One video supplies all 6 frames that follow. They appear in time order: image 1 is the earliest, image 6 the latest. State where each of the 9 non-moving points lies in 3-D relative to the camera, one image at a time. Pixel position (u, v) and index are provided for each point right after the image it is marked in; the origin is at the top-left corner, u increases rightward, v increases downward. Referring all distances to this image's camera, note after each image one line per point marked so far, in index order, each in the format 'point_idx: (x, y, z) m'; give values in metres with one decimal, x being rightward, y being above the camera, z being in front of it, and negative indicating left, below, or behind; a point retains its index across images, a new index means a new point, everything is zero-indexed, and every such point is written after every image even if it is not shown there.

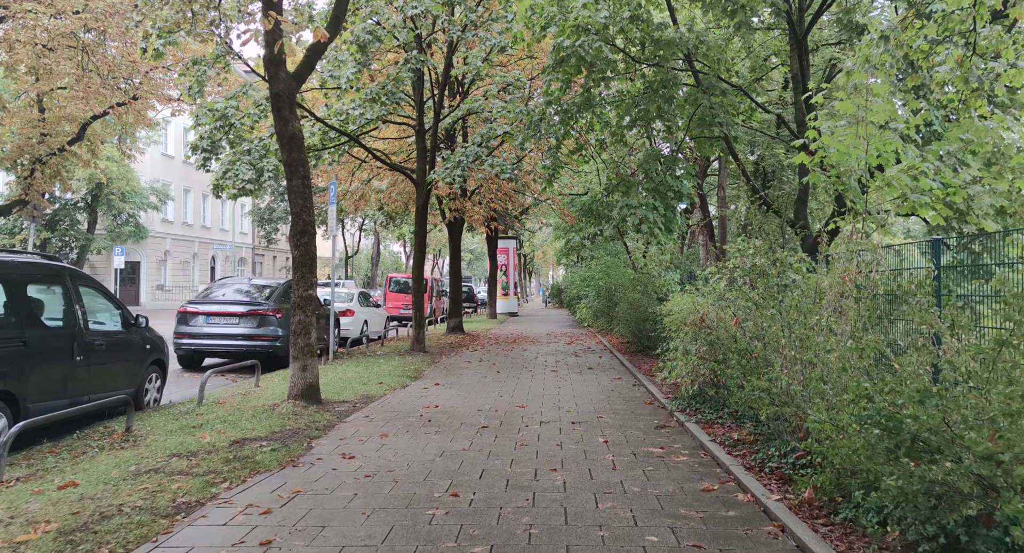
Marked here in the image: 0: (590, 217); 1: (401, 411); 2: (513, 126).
0: (+1.9, +1.4, +17.8) m
1: (-1.1, -1.4, +7.9) m
2: (0.0, +2.9, +14.8) m
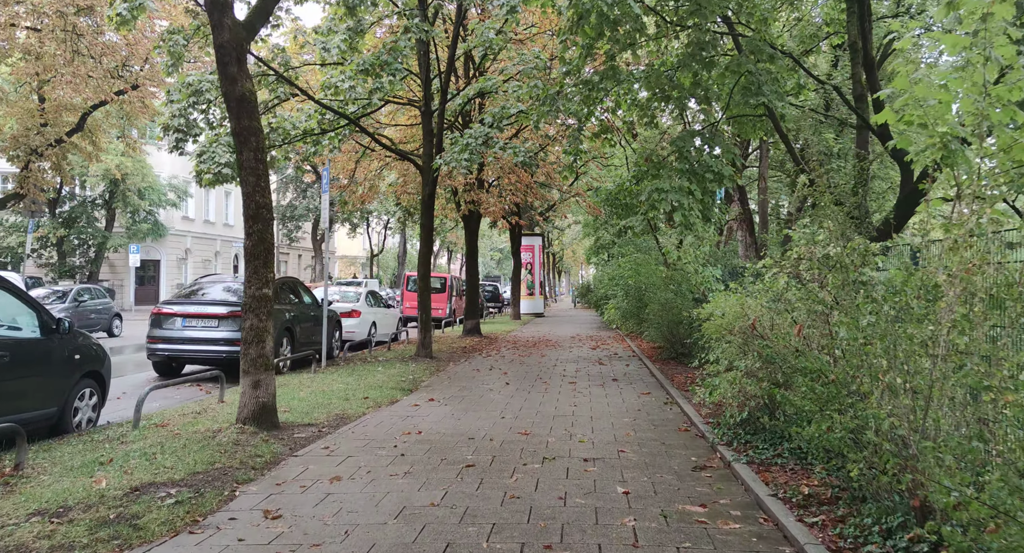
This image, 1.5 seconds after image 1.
0: (+2.3, +1.5, +16.1) m
1: (-1.1, -1.4, +6.4) m
2: (+0.3, +3.0, +13.2) m
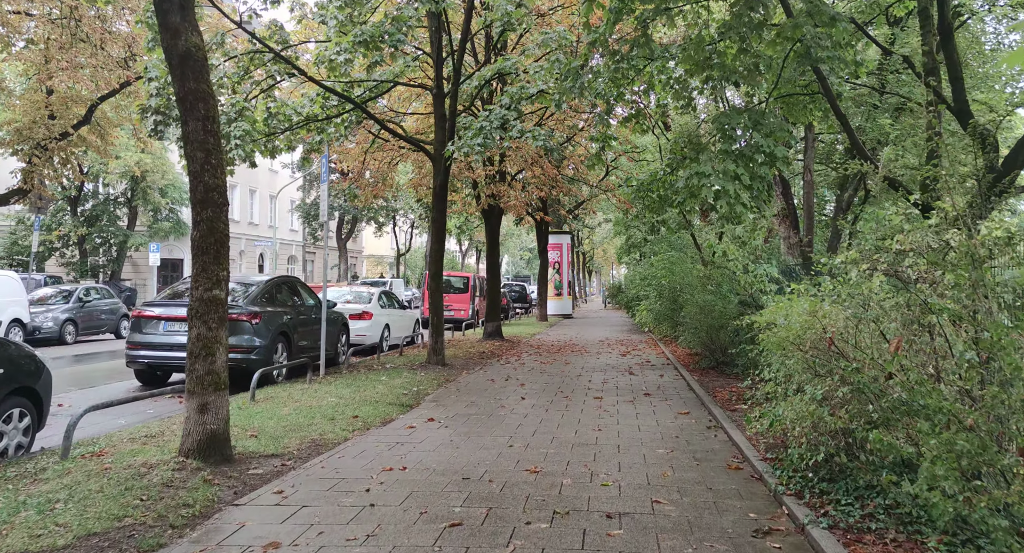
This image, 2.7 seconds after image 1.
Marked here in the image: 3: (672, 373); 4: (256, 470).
0: (+2.7, +1.5, +14.7) m
1: (-1.1, -1.4, +5.1) m
2: (+0.6, +3.0, +11.8) m
3: (+2.6, -1.6, +12.1) m
4: (-1.8, -1.4, +5.3) m
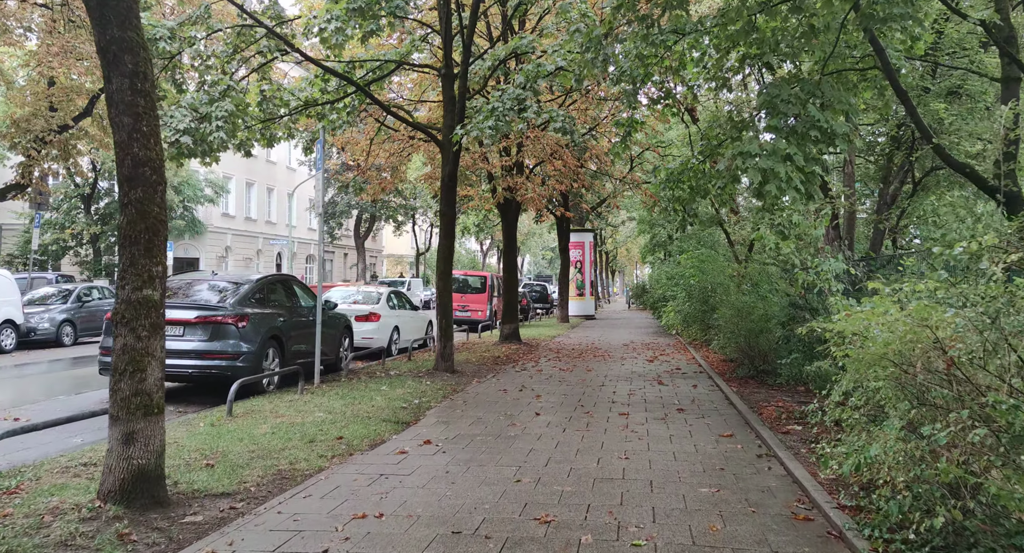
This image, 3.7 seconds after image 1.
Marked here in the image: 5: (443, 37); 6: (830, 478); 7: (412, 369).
0: (+3.0, +1.5, +13.5) m
1: (-1.1, -1.4, +4.0) m
2: (+0.9, +3.0, +10.7) m
3: (+2.8, -1.5, +10.9) m
4: (-1.8, -1.3, +4.2) m
5: (-1.0, +3.5, +11.2) m
6: (+2.1, -1.3, +4.9) m
7: (-1.6, -1.5, +11.9) m
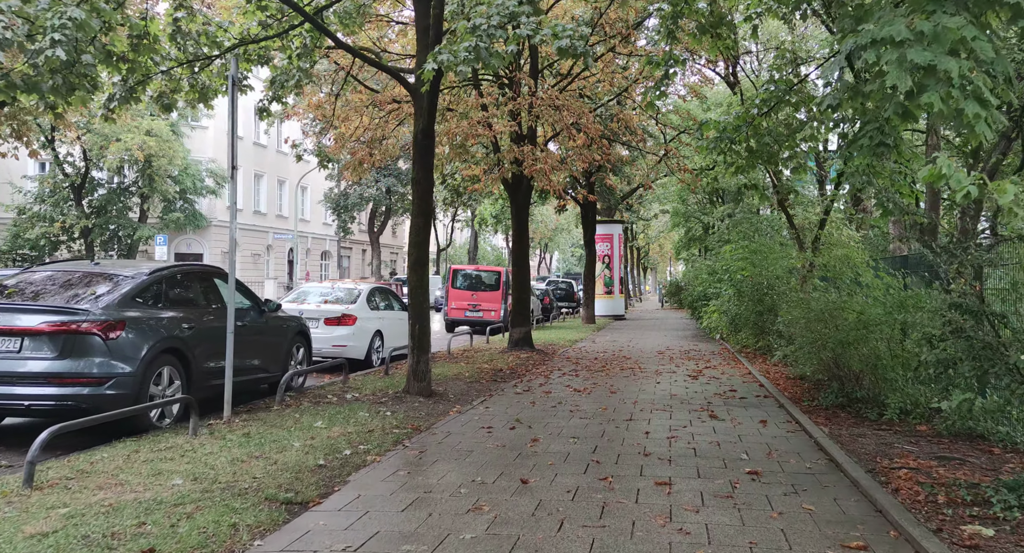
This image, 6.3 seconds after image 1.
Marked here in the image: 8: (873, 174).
0: (+3.1, +1.6, +10.4) m
1: (-1.4, -1.3, +1.1) m
2: (+0.8, +3.1, +7.7) m
3: (+2.7, -1.4, +7.8) m
4: (-2.1, -1.2, +1.3) m
5: (-1.1, +3.6, +8.2) m
6: (+1.7, -1.2, +1.8) m
7: (-1.6, -1.4, +9.0) m
8: (+4.3, +1.2, +9.0) m
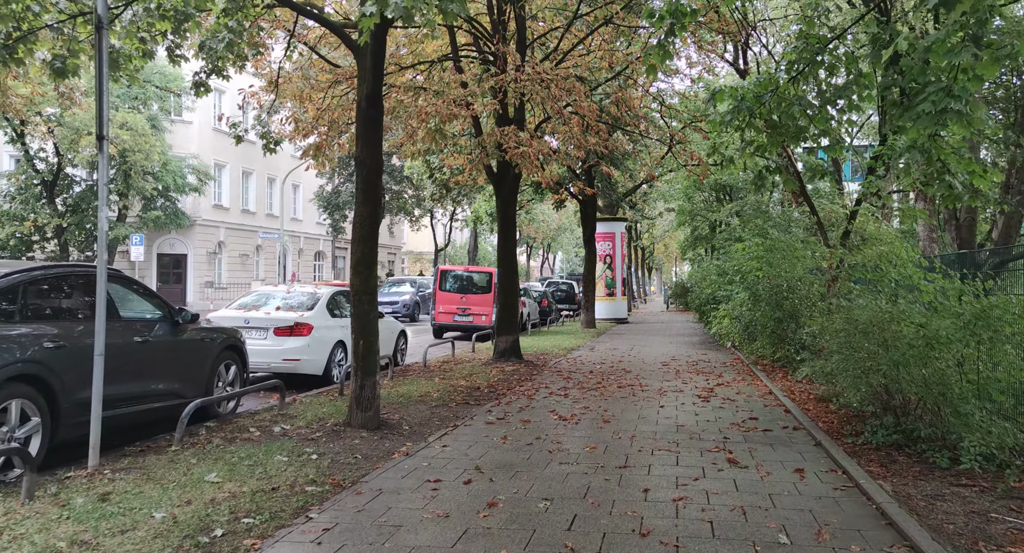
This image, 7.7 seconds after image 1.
0: (+2.8, +1.6, +8.6) m
1: (-1.8, -1.3, -0.6) m
2: (+0.5, +3.1, +5.9) m
3: (+2.4, -1.5, +6.0) m
4: (-2.5, -1.3, -0.4) m
5: (-1.4, +3.6, +6.5) m
6: (+1.4, -1.2, +0.1) m
7: (-1.9, -1.4, +7.3) m
8: (+4.0, +1.2, +7.2) m
